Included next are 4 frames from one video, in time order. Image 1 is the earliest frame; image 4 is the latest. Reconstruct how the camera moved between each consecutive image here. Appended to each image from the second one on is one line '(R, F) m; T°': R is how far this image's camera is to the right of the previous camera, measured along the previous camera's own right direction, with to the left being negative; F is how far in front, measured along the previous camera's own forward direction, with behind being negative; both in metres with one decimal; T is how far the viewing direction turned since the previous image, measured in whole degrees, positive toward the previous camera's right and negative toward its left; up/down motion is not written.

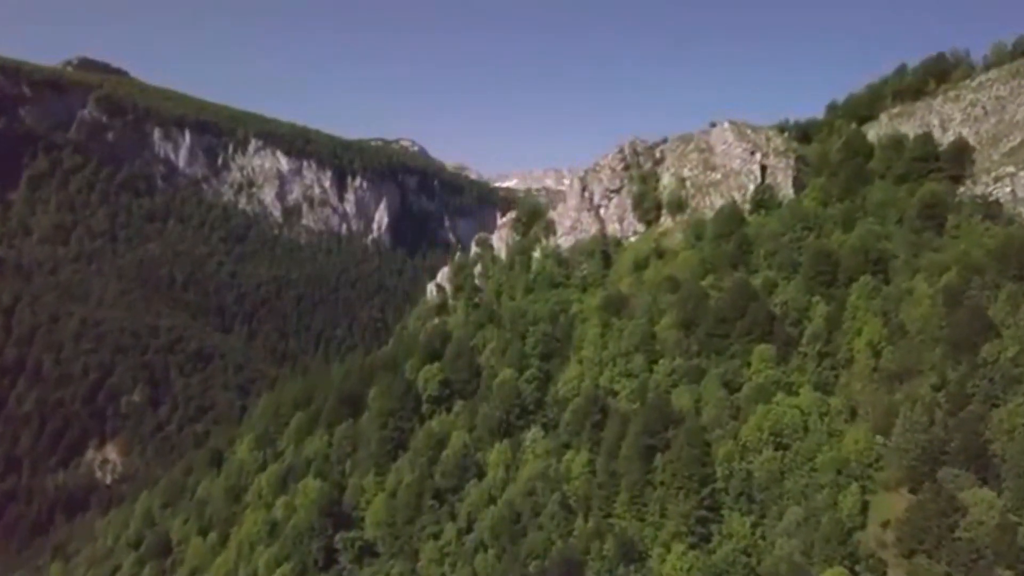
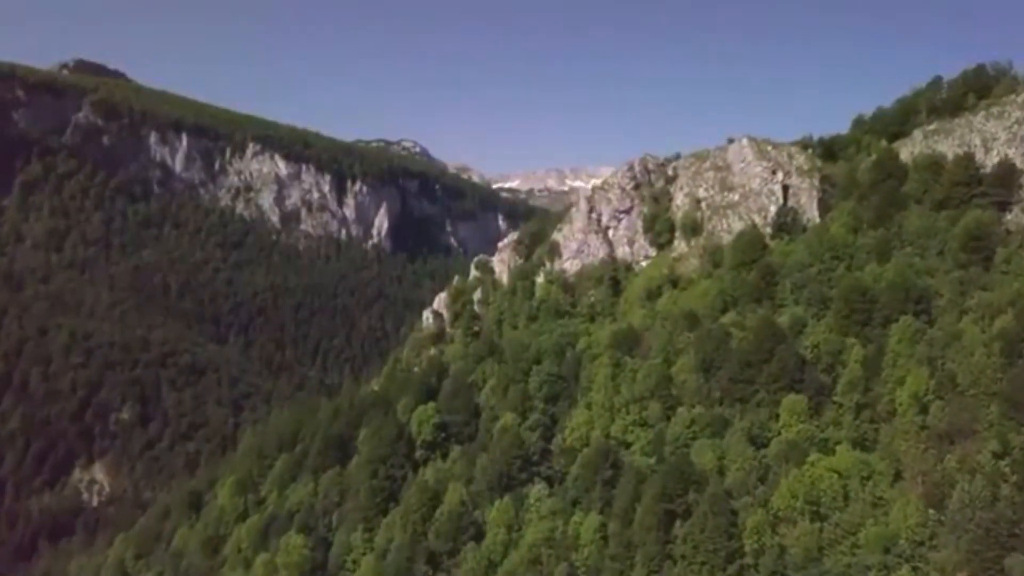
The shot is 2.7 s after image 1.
(+0.1, +8.6) m; 0°
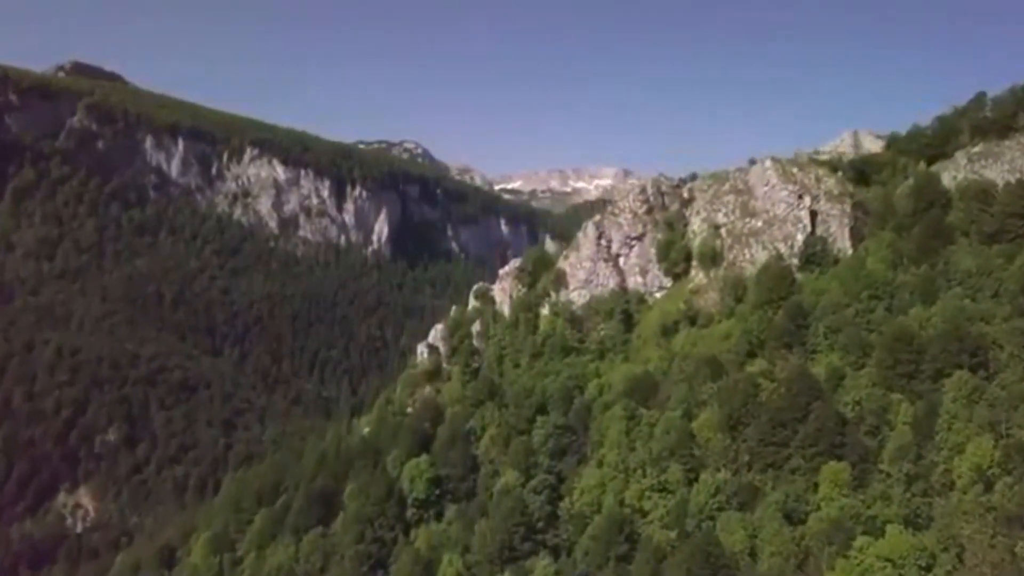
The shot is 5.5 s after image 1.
(0.0, +9.2) m; 0°
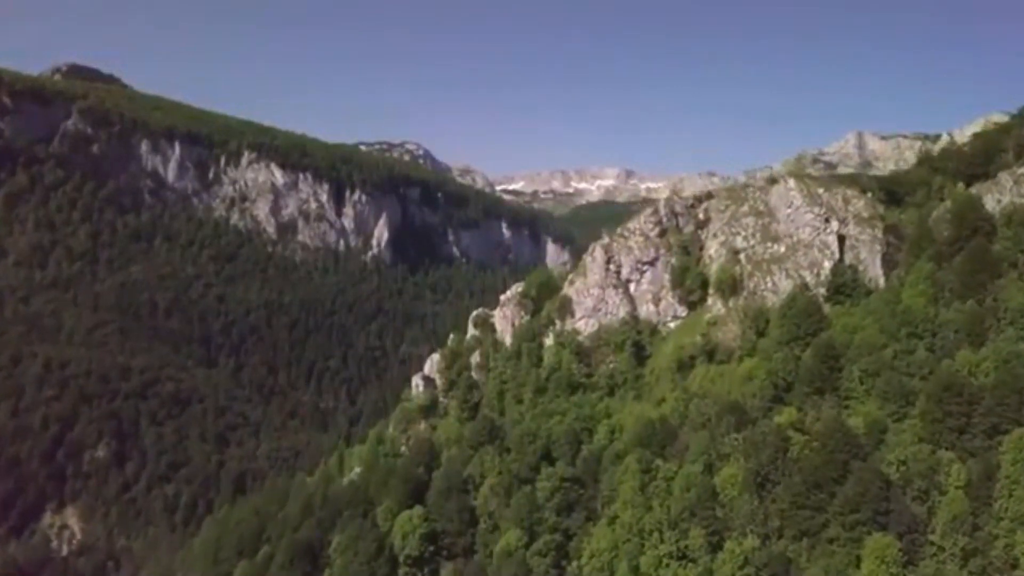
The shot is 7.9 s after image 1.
(0.0, +7.7) m; 0°
